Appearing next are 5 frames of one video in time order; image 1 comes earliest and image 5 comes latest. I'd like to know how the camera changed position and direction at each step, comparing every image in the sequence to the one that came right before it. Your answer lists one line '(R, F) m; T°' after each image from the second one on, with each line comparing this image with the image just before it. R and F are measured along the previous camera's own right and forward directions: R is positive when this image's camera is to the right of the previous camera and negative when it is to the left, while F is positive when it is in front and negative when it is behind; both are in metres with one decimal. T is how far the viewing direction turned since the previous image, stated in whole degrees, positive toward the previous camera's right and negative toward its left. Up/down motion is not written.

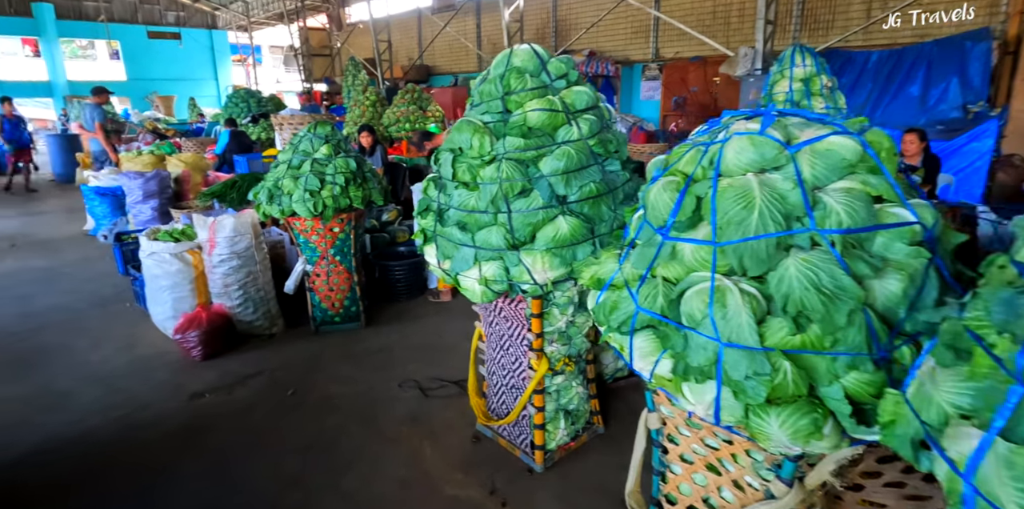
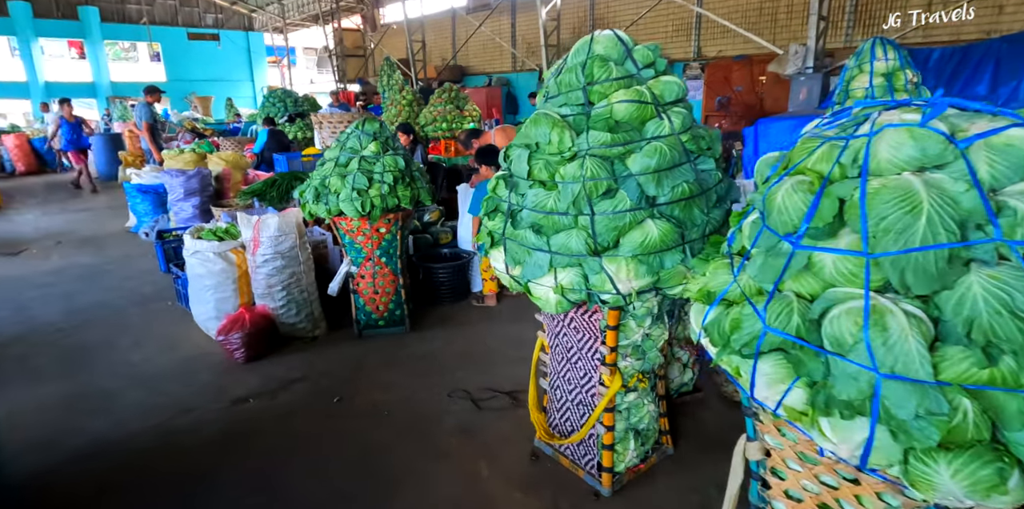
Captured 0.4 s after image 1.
(-0.2, +0.2) m; -3°
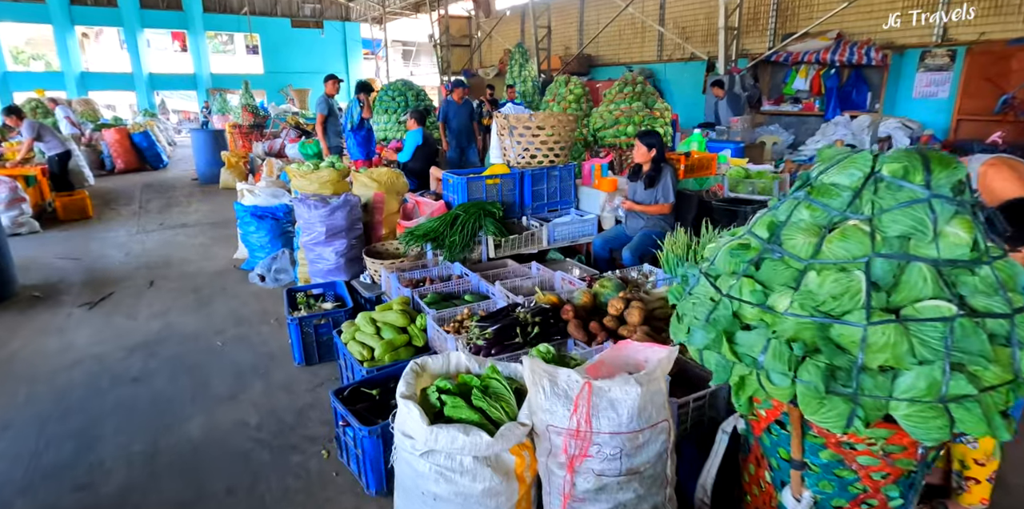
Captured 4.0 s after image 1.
(-1.5, +1.9) m; -6°
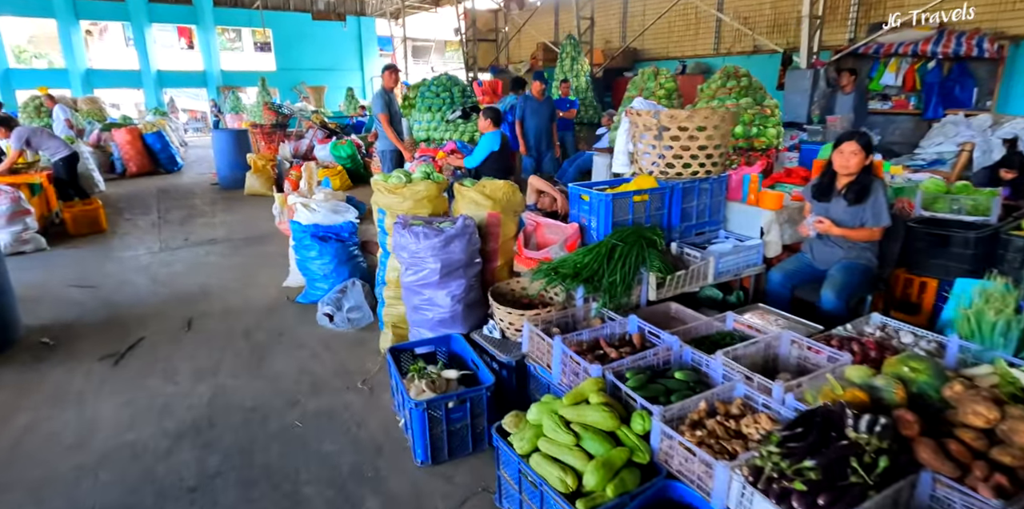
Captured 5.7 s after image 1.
(-0.8, +0.9) m; 0°
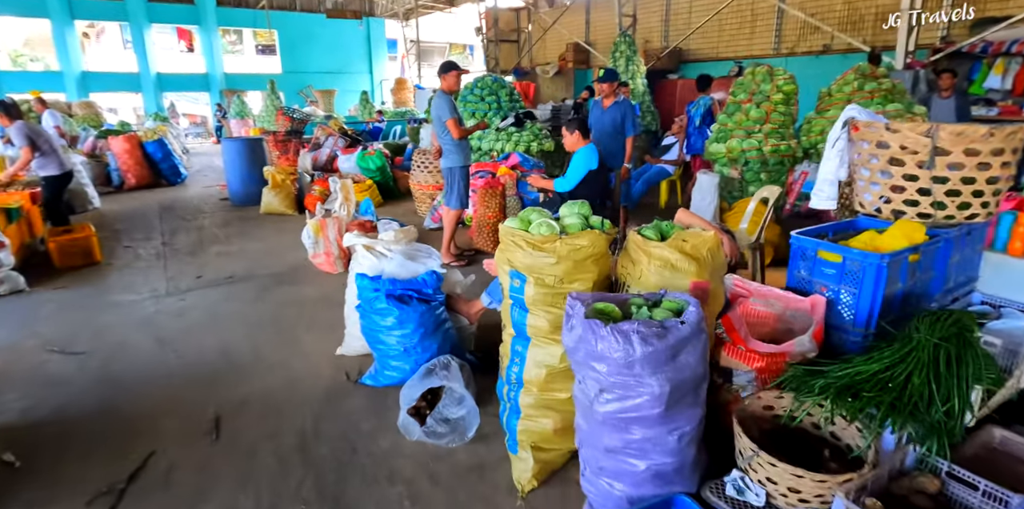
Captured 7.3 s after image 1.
(-0.7, +1.0) m; 0°
